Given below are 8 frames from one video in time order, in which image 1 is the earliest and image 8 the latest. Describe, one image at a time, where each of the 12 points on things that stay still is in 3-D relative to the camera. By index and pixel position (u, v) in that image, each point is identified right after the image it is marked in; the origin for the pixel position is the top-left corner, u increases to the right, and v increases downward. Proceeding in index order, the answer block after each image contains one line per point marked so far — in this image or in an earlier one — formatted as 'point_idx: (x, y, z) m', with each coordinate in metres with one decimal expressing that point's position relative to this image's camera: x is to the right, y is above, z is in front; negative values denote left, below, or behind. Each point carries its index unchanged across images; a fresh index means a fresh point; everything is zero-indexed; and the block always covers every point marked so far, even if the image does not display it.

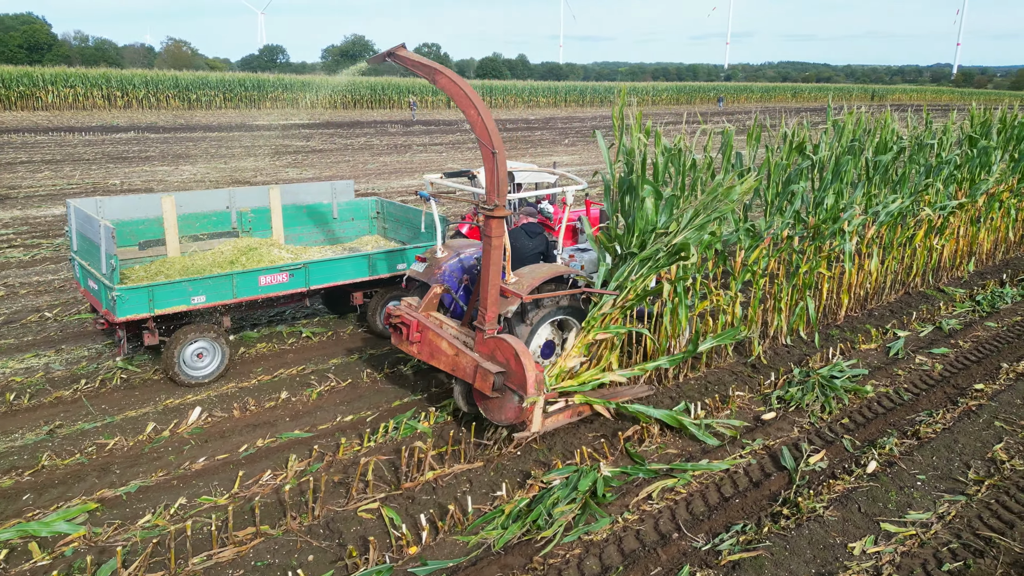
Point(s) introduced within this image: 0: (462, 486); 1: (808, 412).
0: (-0.3, -1.1, +4.0) m
1: (+2.0, -0.9, +5.1) m
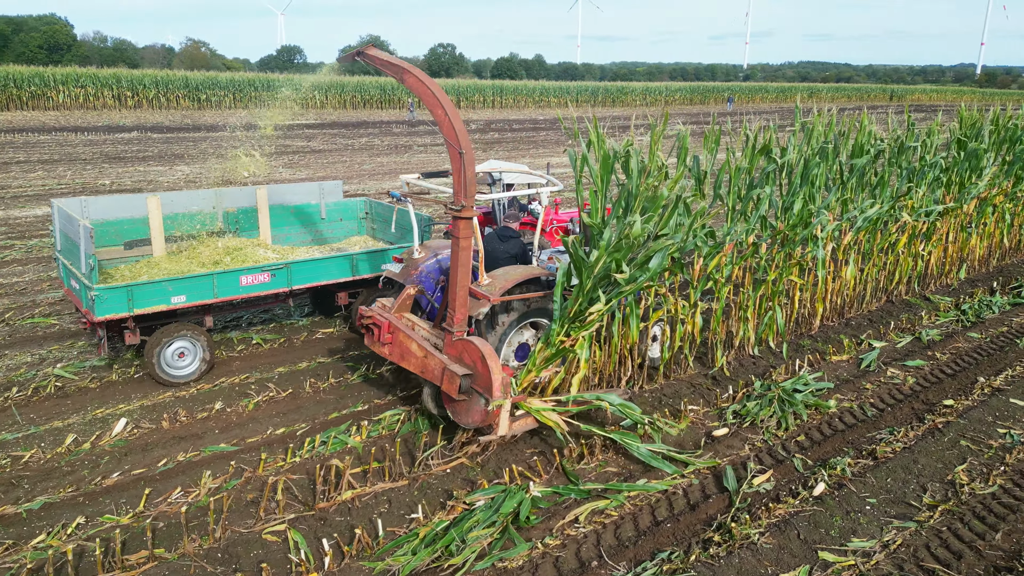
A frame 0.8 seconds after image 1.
0: (-0.7, -1.1, +3.8) m
1: (+1.6, -0.9, +4.9) m
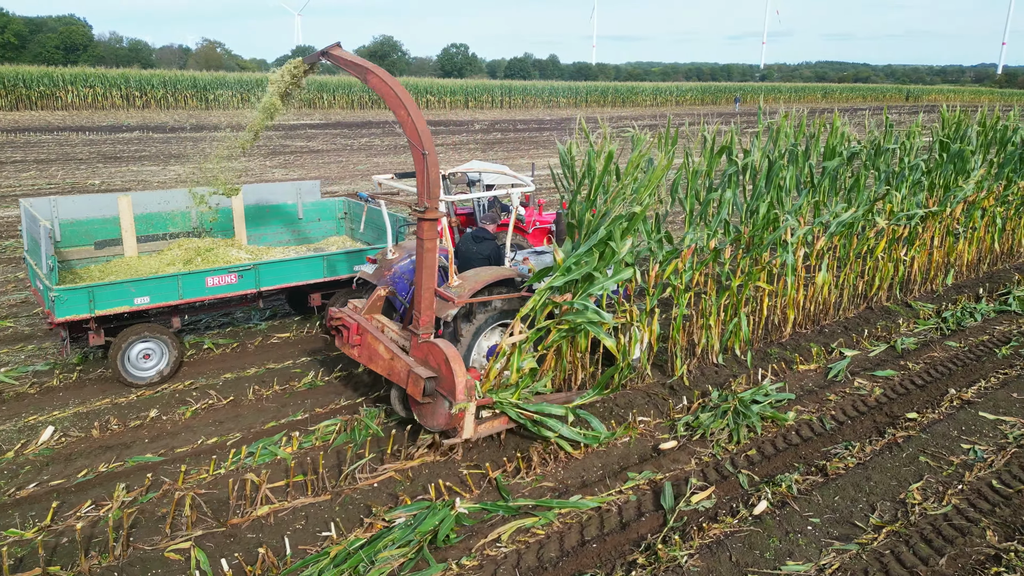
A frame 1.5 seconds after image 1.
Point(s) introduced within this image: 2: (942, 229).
0: (-1.1, -1.2, +3.6) m
1: (+1.3, -1.0, +4.7) m
2: (+4.7, +0.6, +8.1) m
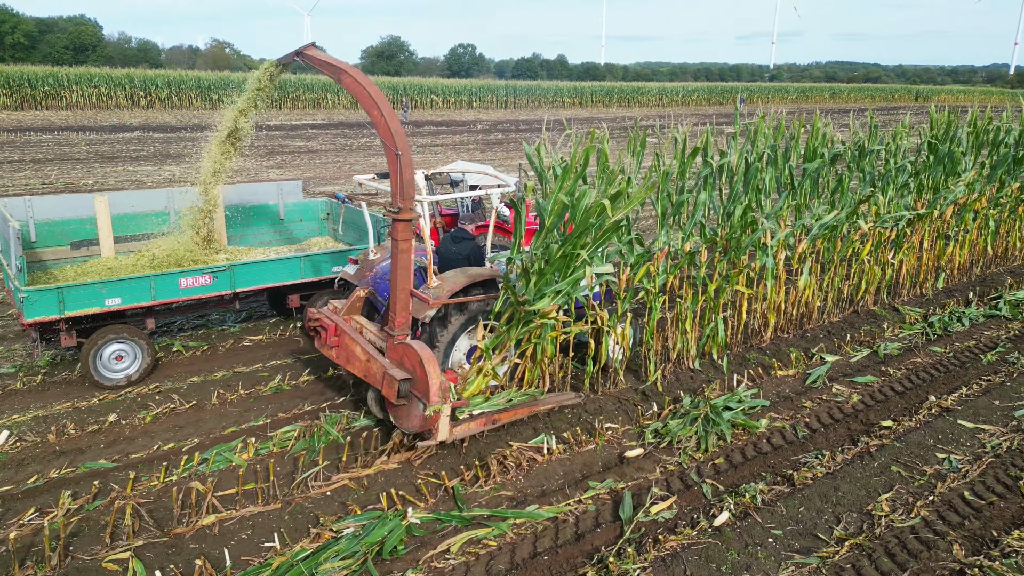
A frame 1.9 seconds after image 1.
0: (-1.3, -1.2, +3.6) m
1: (+1.0, -1.0, +4.6) m
2: (+4.5, +0.6, +8.0) m
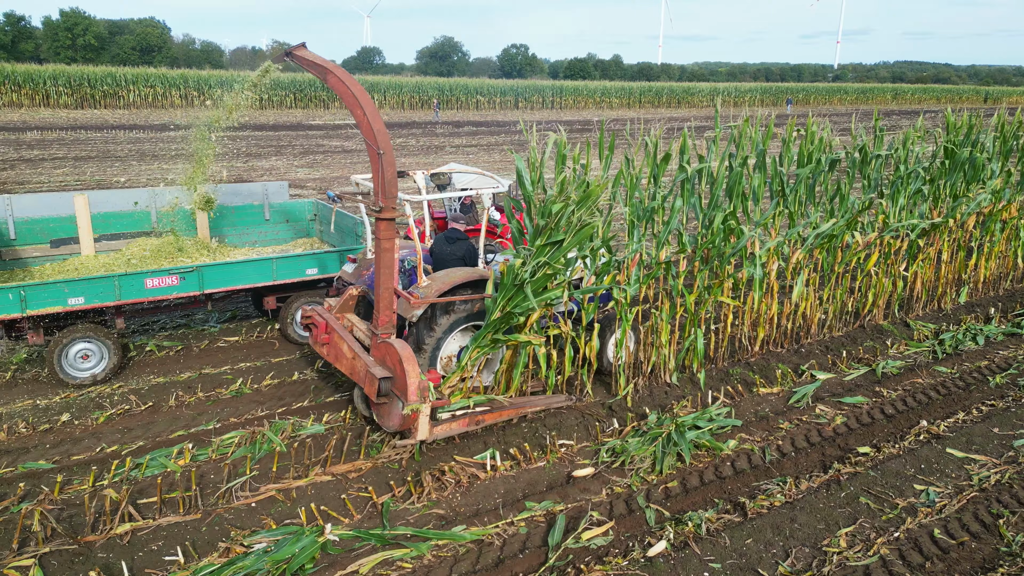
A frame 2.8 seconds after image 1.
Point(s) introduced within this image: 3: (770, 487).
0: (-1.7, -1.2, +3.5) m
1: (+0.7, -1.1, +4.3) m
2: (+4.5, +0.5, +7.5) m
3: (+1.5, -1.1, +4.2) m
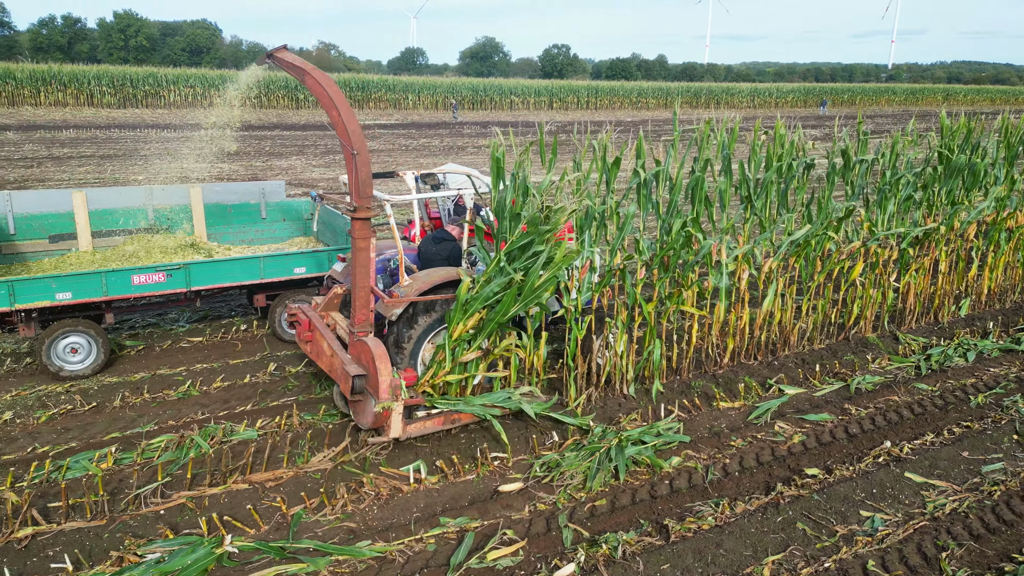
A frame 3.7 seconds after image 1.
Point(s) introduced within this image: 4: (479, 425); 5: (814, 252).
0: (-2.2, -1.2, +3.5) m
1: (+0.3, -1.1, +4.2) m
2: (+4.2, +0.3, +7.1) m
3: (+1.0, -1.2, +4.0) m
4: (-0.2, -0.9, +4.8) m
5: (+2.5, +0.3, +6.1) m
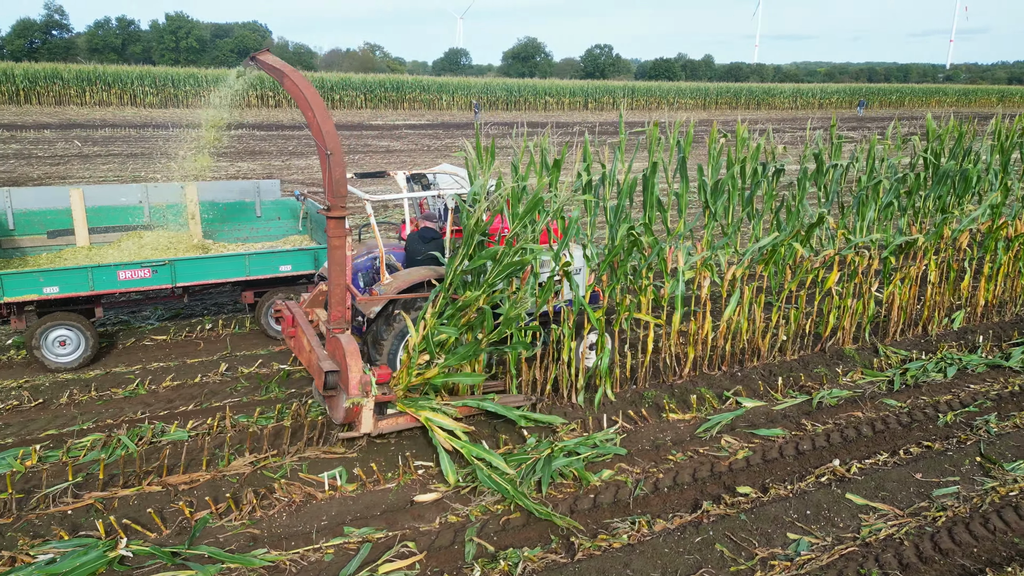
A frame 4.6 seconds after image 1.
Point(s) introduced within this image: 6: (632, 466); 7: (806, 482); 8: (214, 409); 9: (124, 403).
0: (-2.7, -1.2, +3.5) m
1: (-0.2, -1.2, +4.1) m
2: (+3.9, +0.2, +6.8) m
3: (+0.6, -1.2, +3.9) m
4: (-0.6, -0.9, +4.8) m
5: (+2.2, +0.2, +5.9) m
6: (+0.7, -1.1, +4.5) m
7: (+1.7, -1.1, +4.4) m
8: (-2.0, -0.8, +5.0) m
9: (-2.7, -0.8, +5.1) m
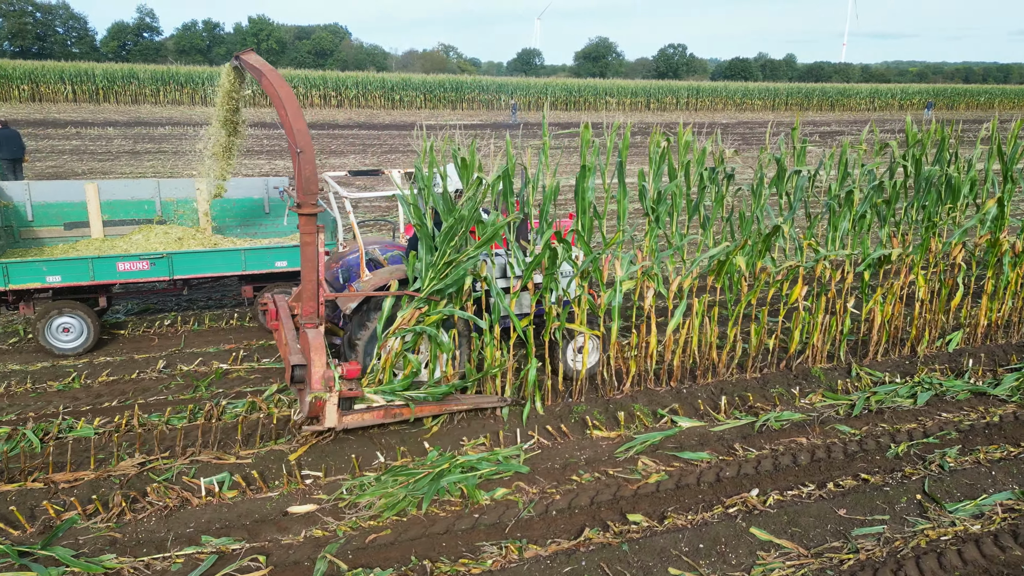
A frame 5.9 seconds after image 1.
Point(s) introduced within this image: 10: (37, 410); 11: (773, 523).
0: (-3.4, -1.2, +3.6) m
1: (-0.8, -1.2, +3.9) m
2: (+3.6, +0.1, +6.3) m
3: (-0.1, -1.3, +3.7) m
4: (-1.2, -1.0, +4.7) m
5: (+1.7, +0.1, +5.5) m
6: (+0.1, -1.1, +4.3) m
7: (+1.1, -1.2, +4.0) m
8: (-2.6, -0.8, +5.0) m
9: (-3.2, -0.8, +5.2) m
10: (-3.2, -0.8, +4.9) m
11: (+1.4, -1.3, +4.0) m
